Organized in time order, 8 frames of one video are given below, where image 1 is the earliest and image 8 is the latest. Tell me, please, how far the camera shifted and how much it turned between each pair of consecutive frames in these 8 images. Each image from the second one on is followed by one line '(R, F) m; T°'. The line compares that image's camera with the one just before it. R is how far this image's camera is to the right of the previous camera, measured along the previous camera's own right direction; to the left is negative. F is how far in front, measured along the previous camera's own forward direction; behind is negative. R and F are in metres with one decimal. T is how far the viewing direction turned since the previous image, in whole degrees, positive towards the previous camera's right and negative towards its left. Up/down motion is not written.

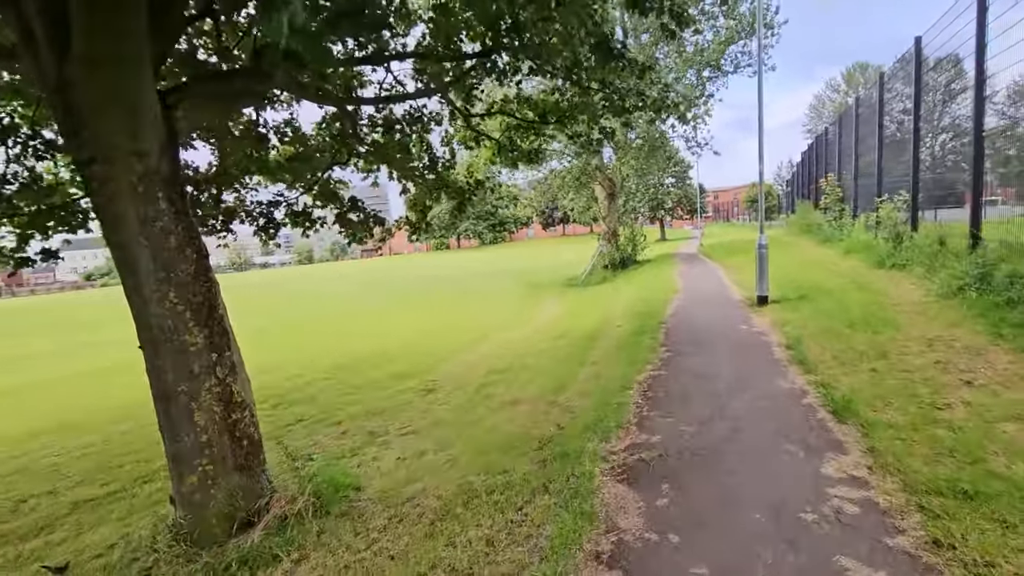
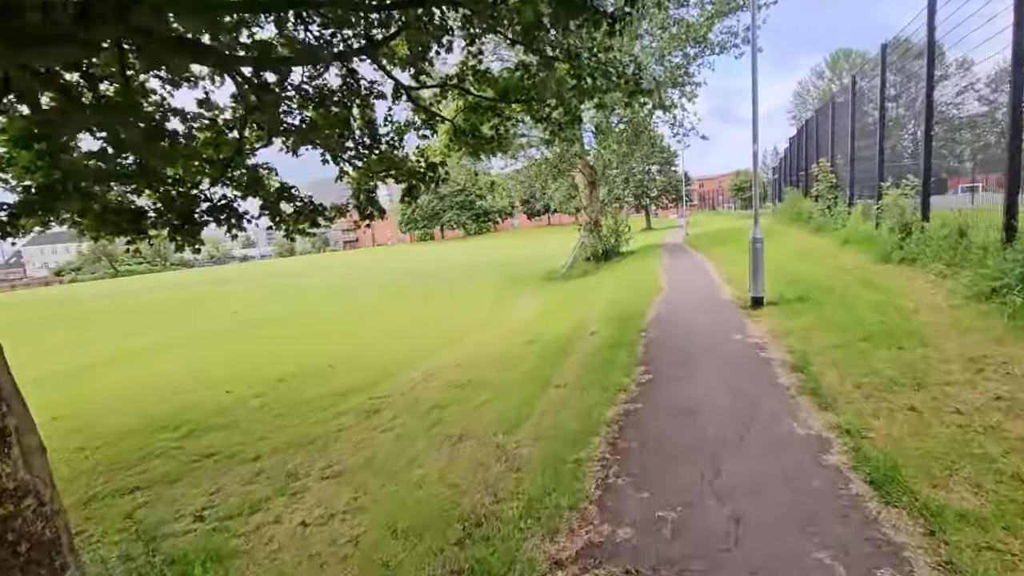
(+0.5, +1.3) m; +1°
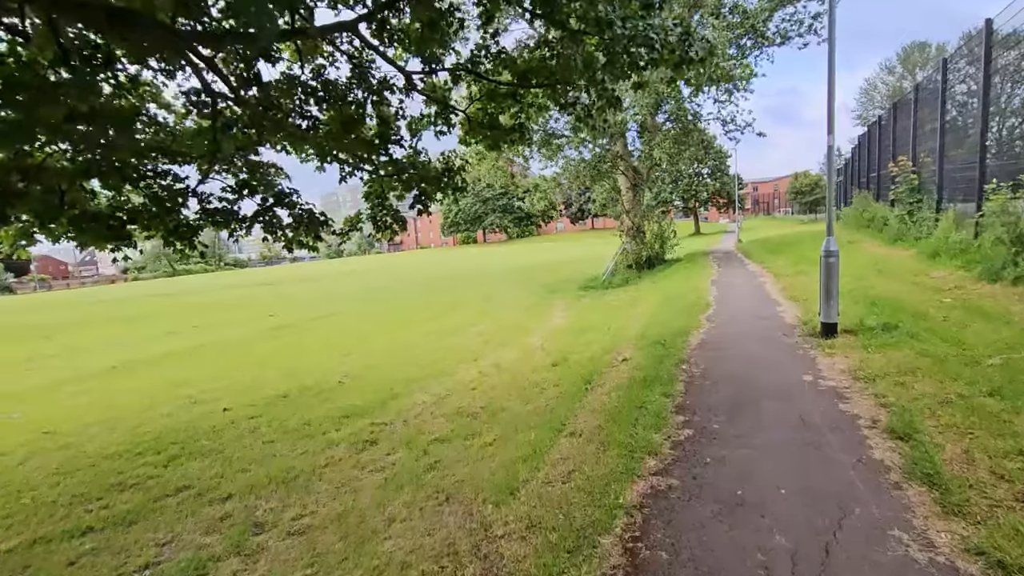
(+0.3, +1.1) m; -5°
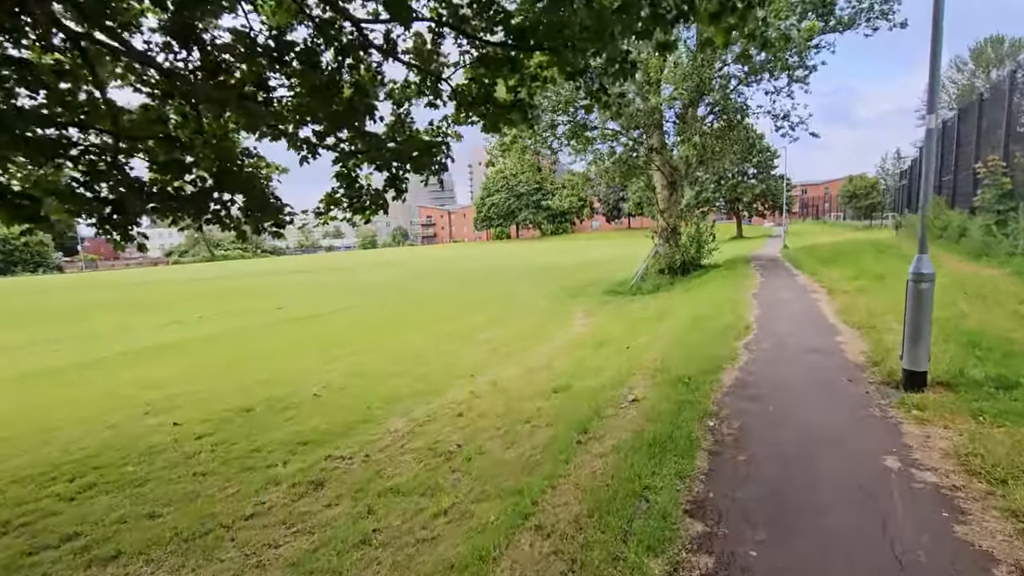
(+0.5, +1.4) m; -4°
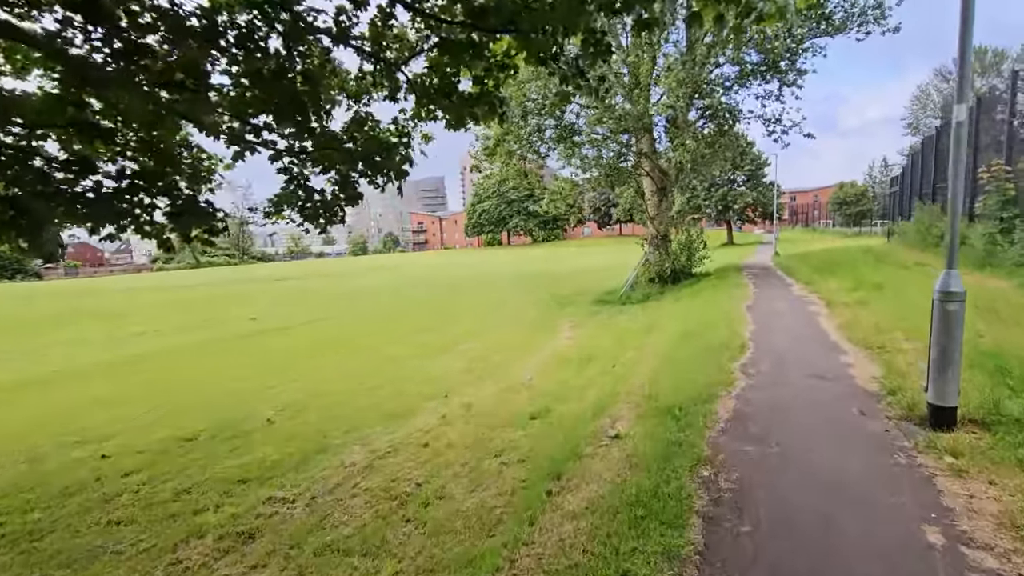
(+0.3, +0.7) m; +1°
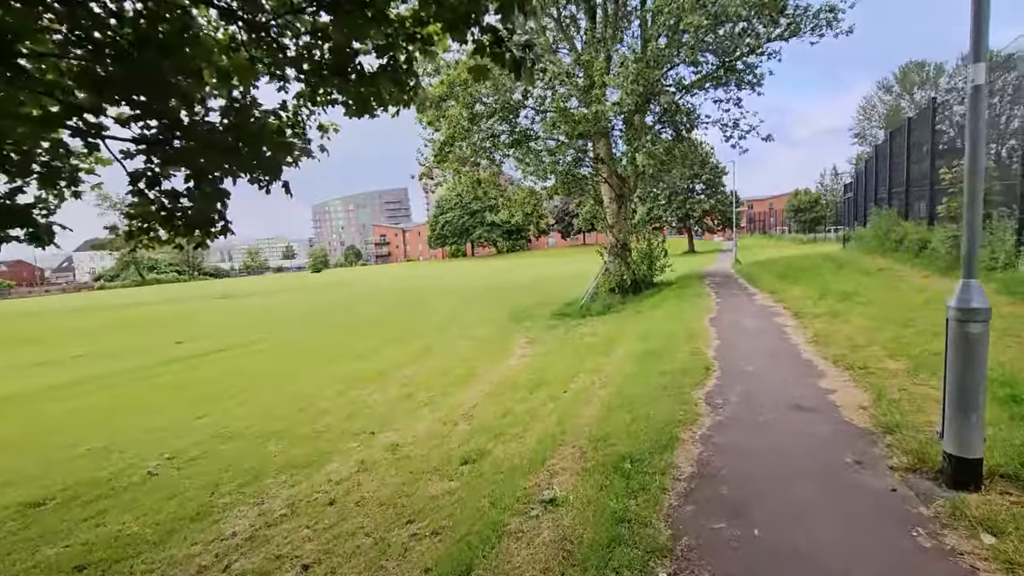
(+0.5, +1.1) m; +4°
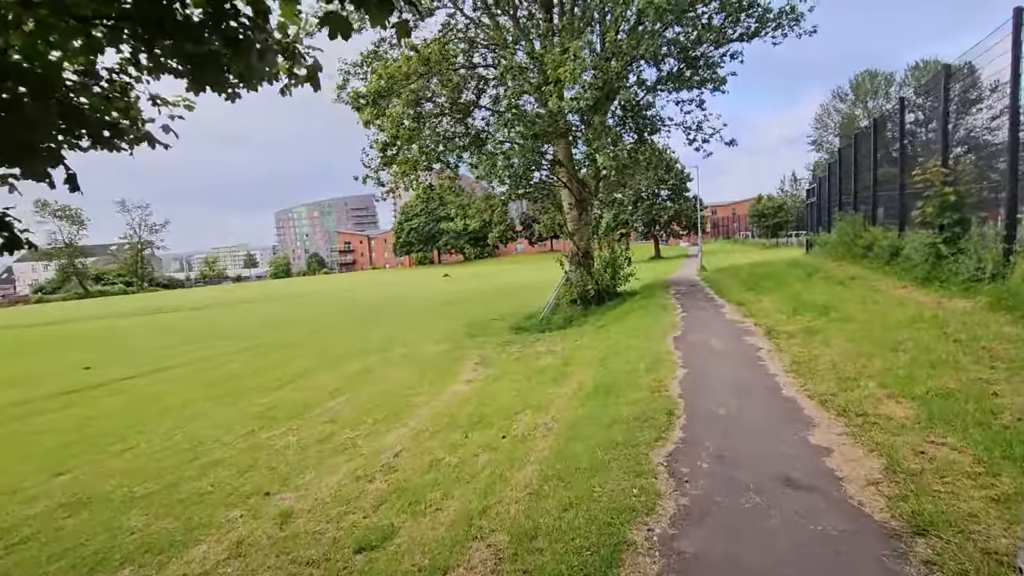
(+0.5, +1.3) m; +3°
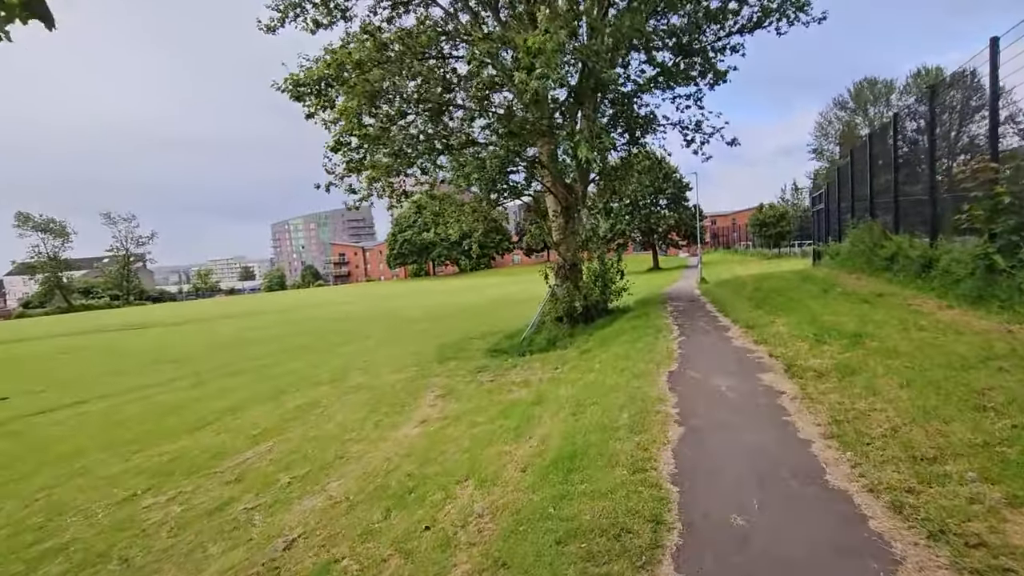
(+0.6, +1.7) m; 0°
